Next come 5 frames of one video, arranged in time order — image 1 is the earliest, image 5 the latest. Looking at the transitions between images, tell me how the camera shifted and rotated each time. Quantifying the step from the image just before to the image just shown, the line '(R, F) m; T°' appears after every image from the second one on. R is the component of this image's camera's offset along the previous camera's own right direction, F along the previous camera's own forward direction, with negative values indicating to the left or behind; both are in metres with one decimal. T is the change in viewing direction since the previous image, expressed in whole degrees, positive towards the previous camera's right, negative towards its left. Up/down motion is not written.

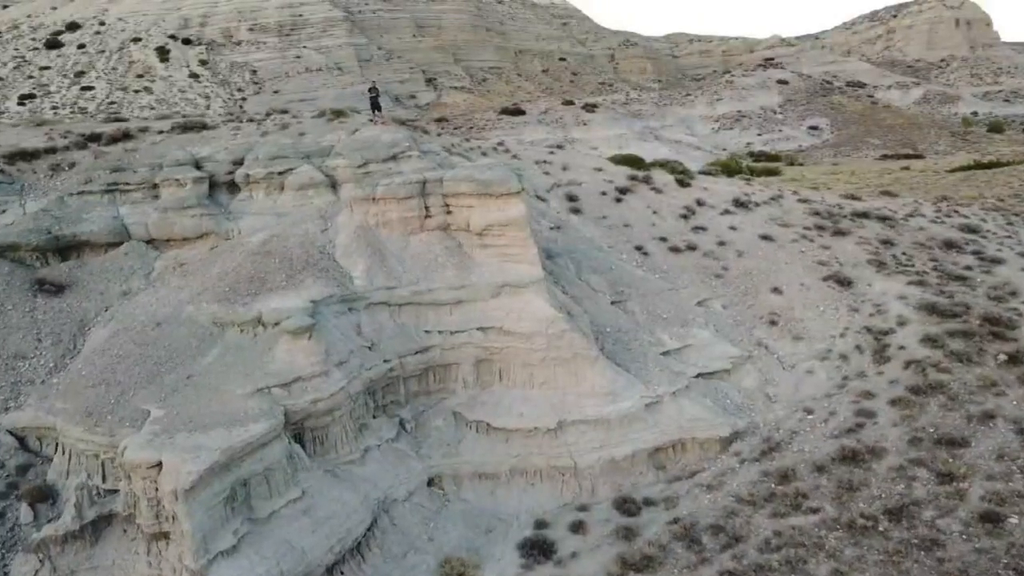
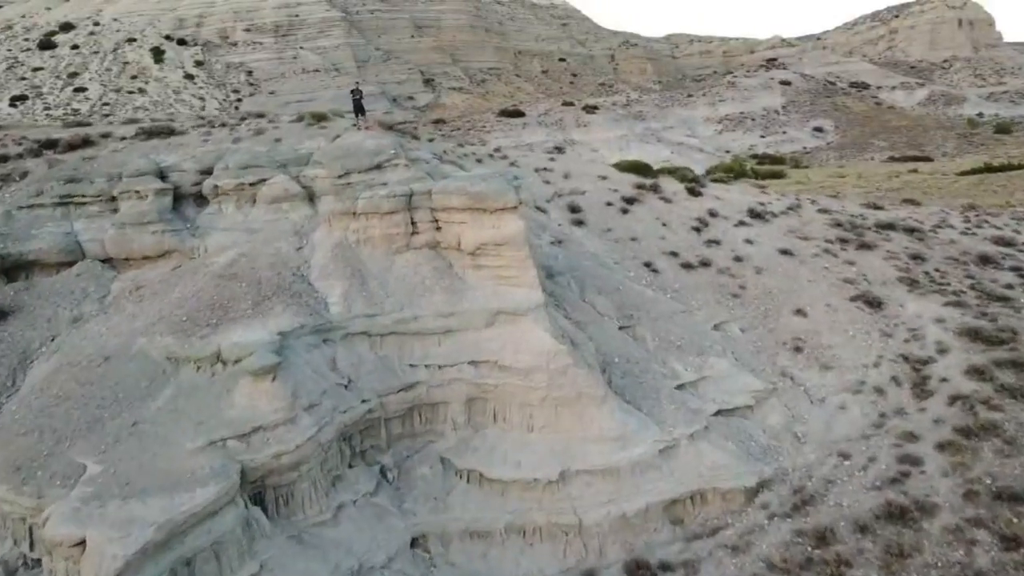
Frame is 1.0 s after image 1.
(+0.1, +1.9) m; 0°
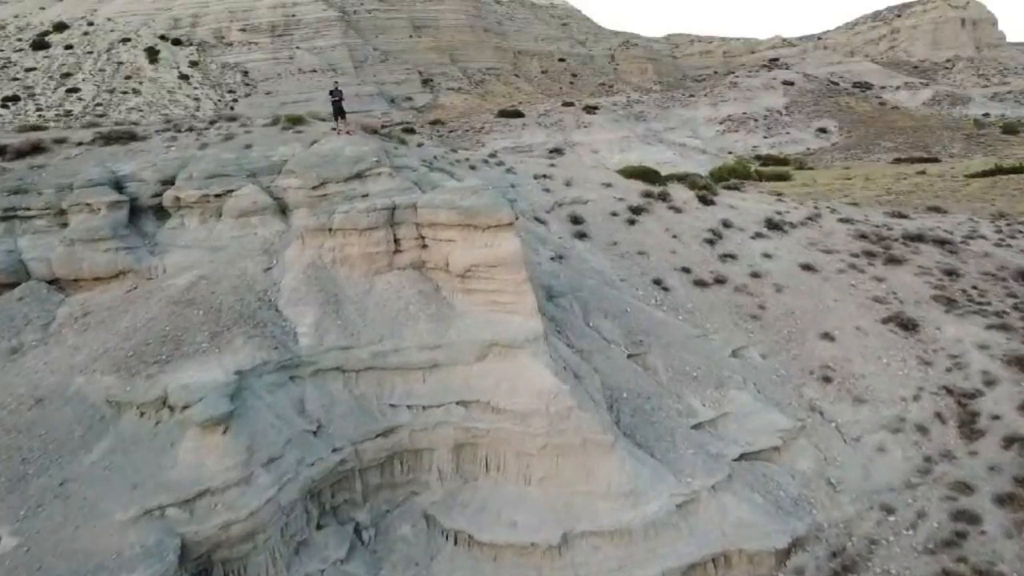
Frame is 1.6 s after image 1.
(+0.1, +1.8) m; 0°
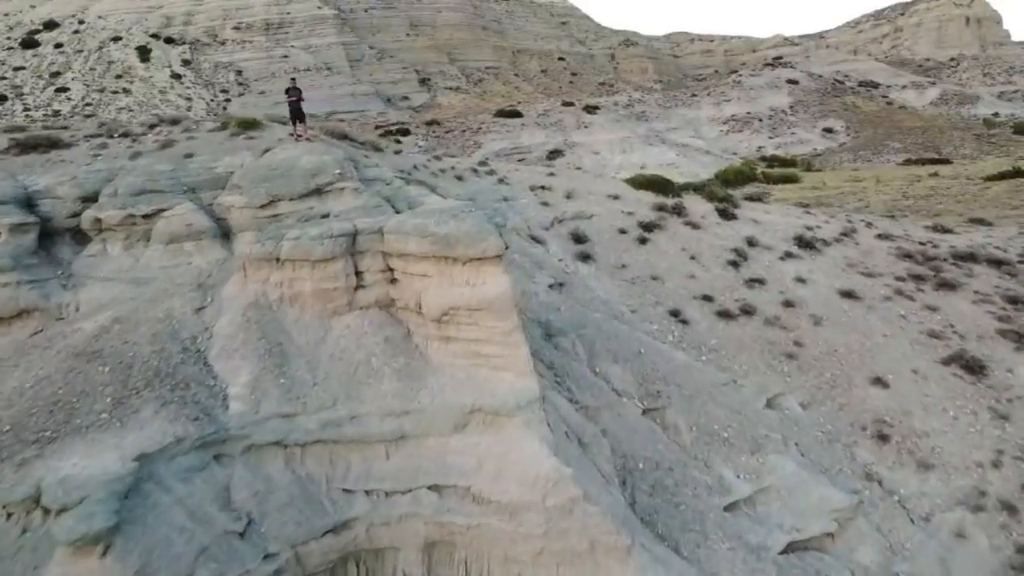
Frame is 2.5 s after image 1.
(+0.1, +2.7) m; 0°
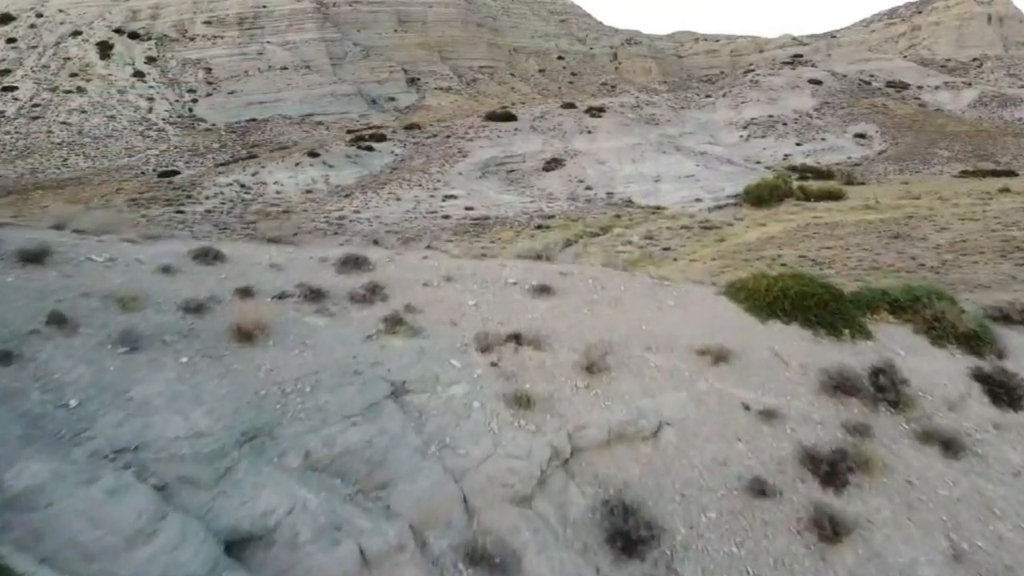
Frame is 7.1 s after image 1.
(+0.6, +12.0) m; 0°
